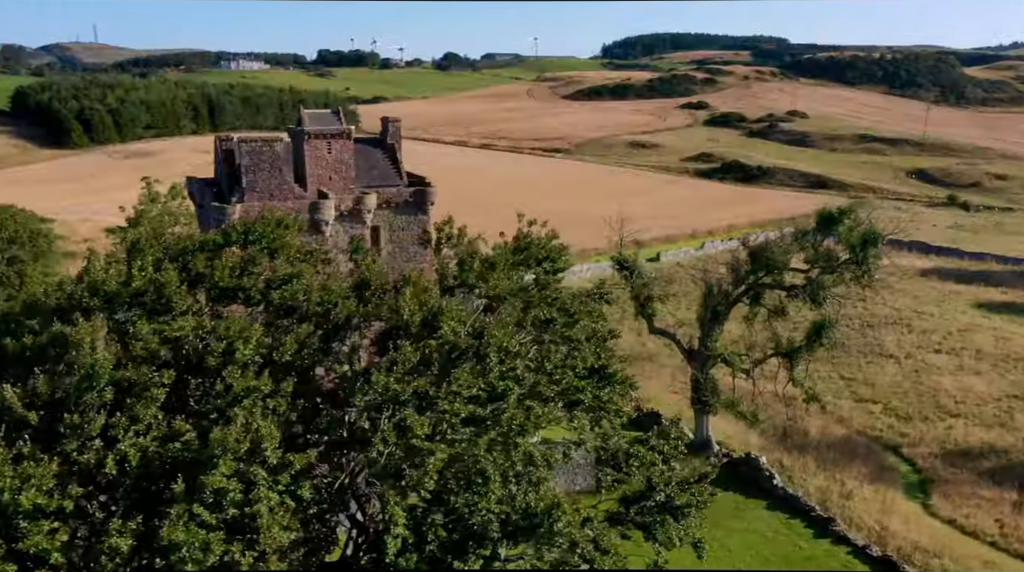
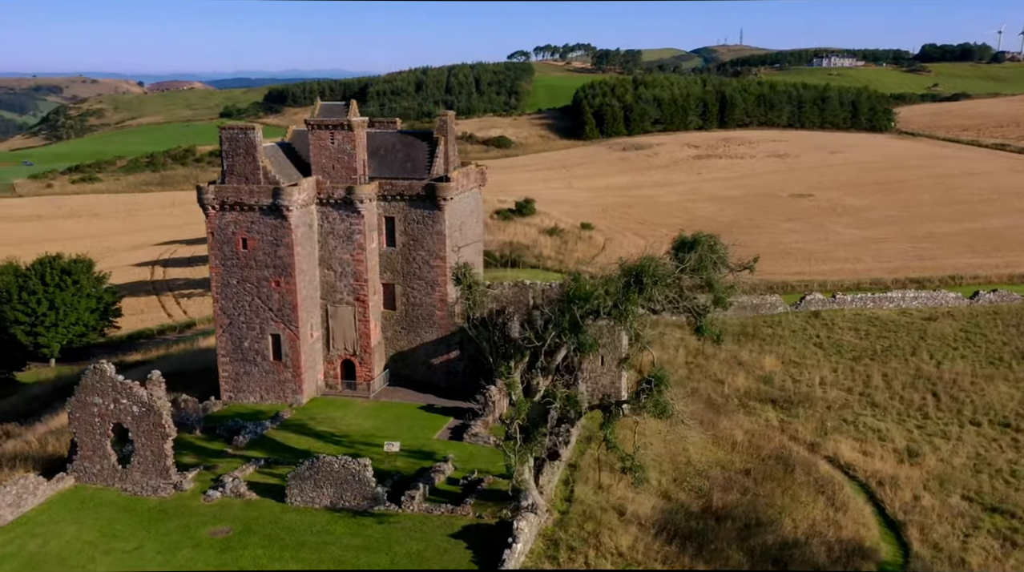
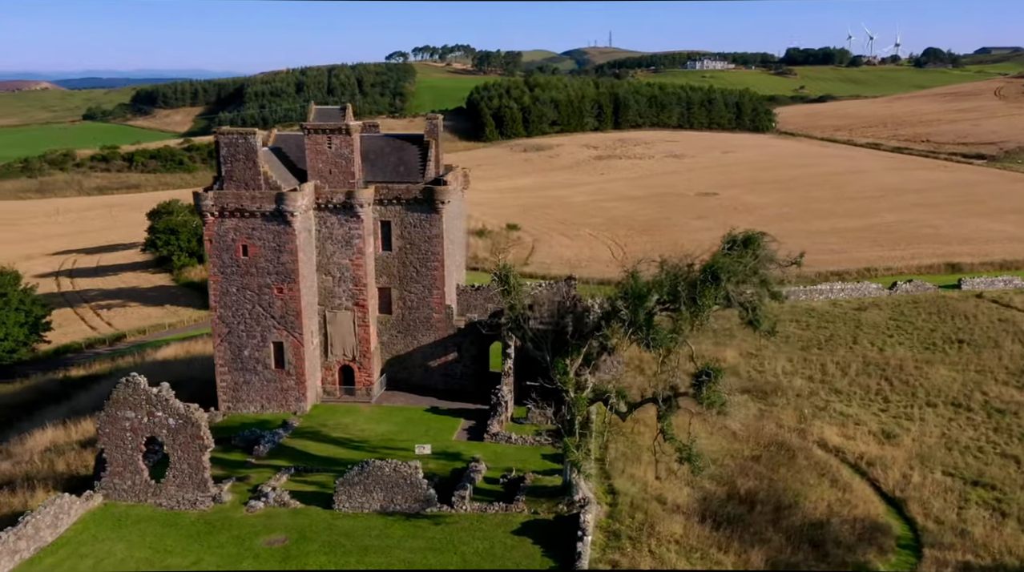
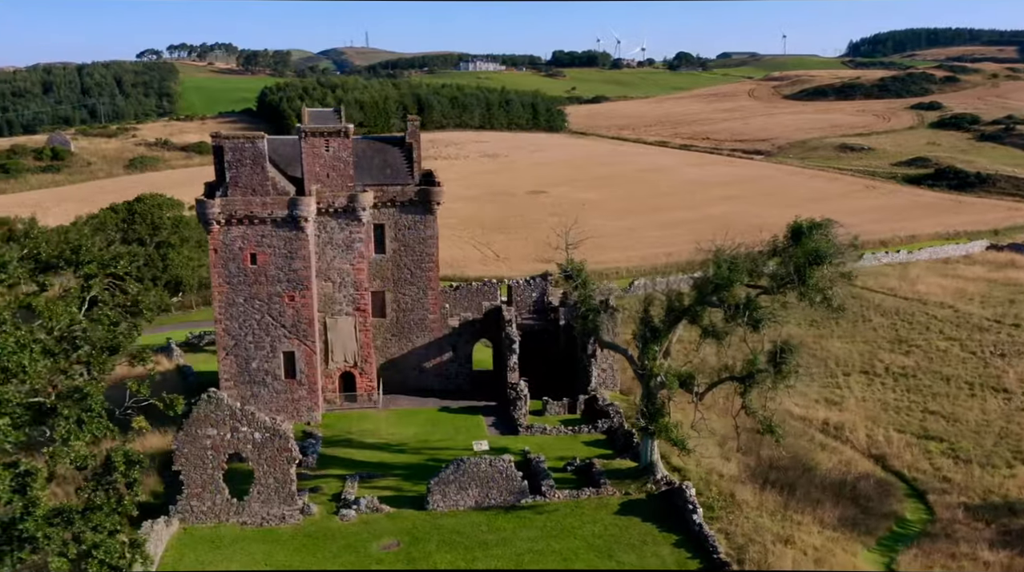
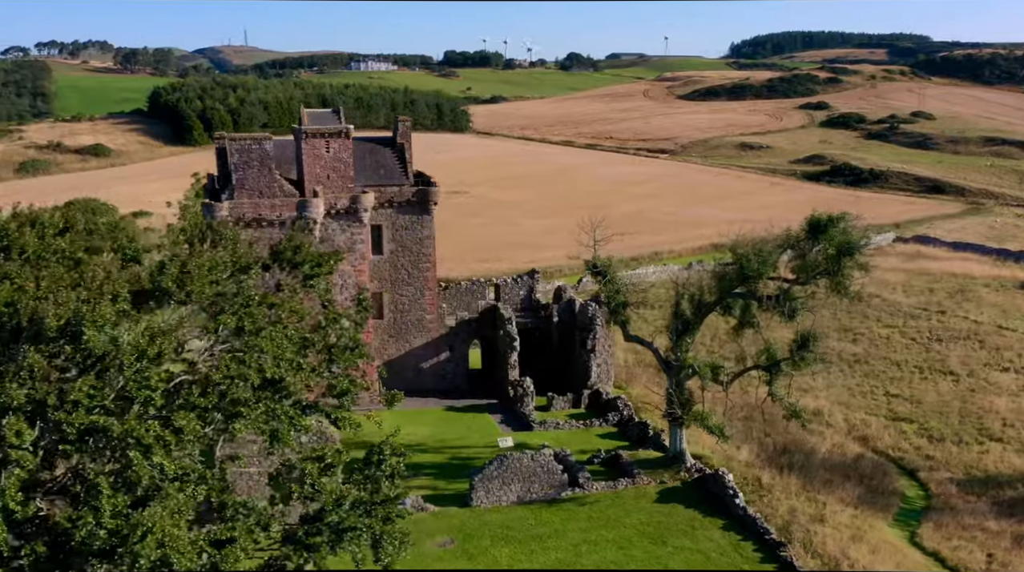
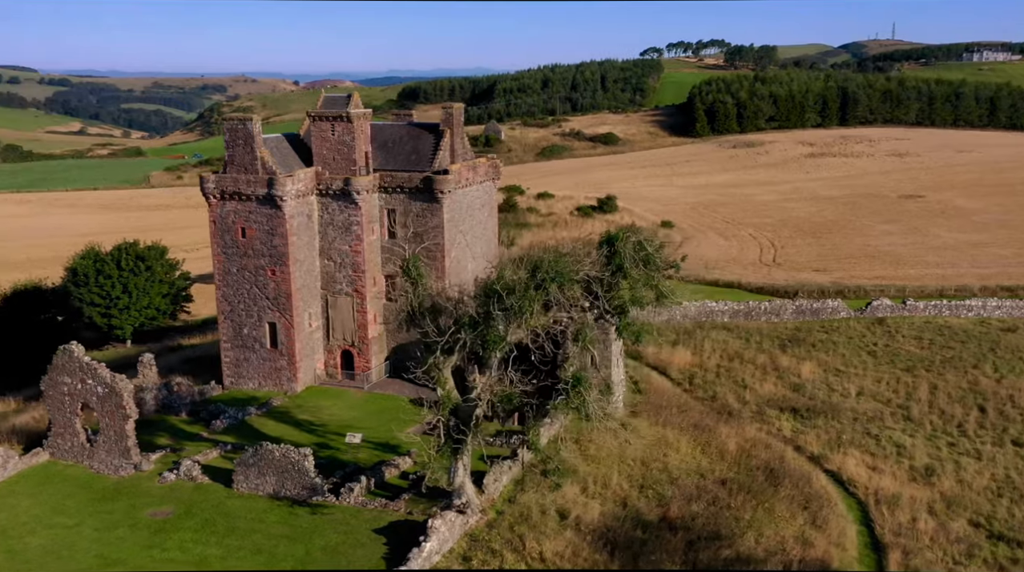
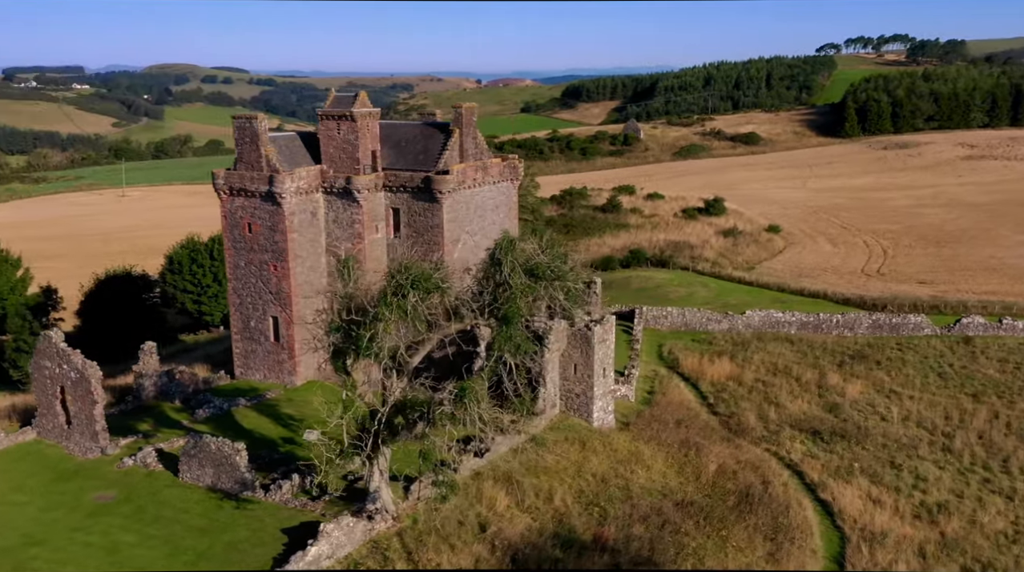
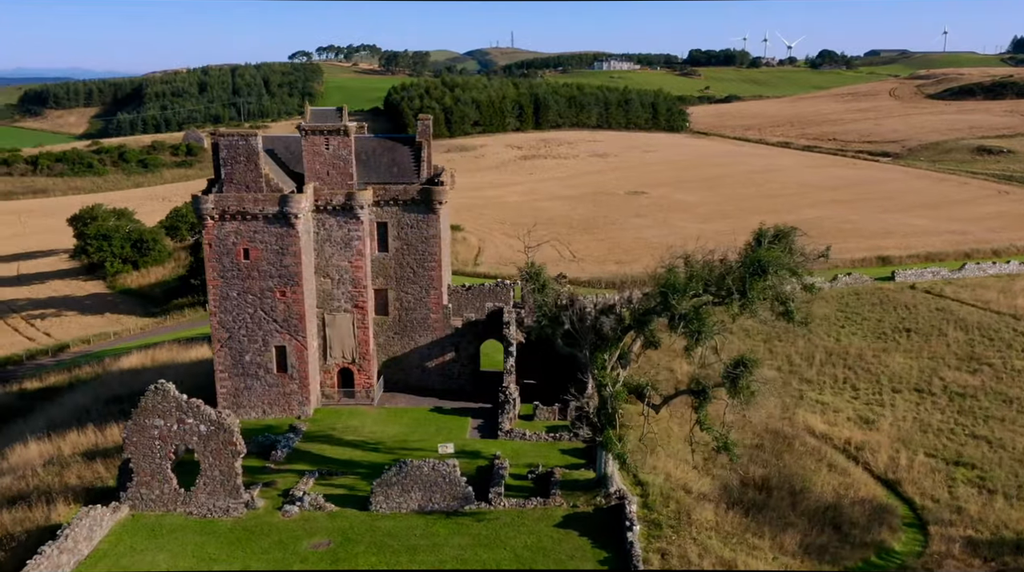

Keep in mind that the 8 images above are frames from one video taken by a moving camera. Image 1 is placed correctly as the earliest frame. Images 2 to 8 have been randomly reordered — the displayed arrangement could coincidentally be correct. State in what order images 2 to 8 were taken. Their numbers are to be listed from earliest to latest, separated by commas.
5, 4, 8, 3, 2, 6, 7
